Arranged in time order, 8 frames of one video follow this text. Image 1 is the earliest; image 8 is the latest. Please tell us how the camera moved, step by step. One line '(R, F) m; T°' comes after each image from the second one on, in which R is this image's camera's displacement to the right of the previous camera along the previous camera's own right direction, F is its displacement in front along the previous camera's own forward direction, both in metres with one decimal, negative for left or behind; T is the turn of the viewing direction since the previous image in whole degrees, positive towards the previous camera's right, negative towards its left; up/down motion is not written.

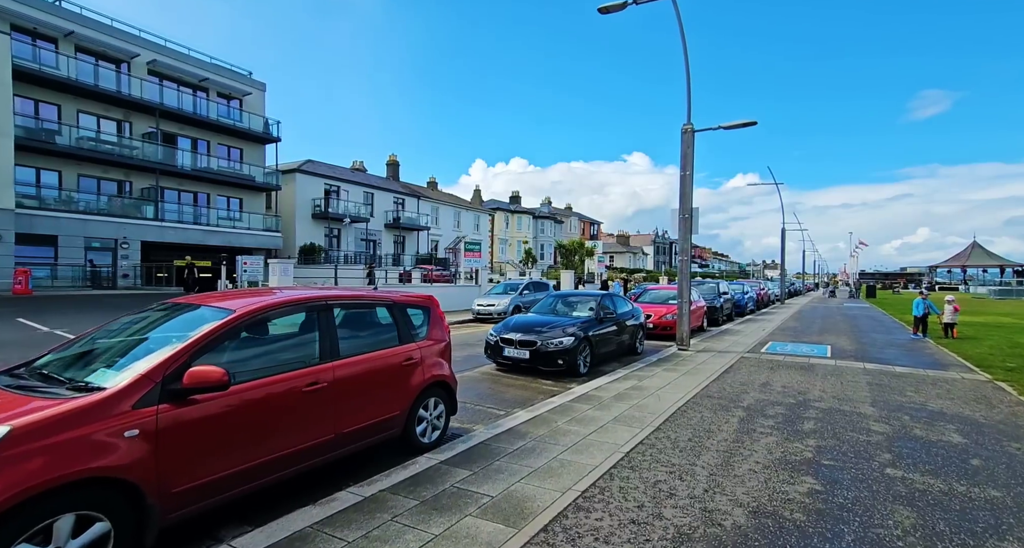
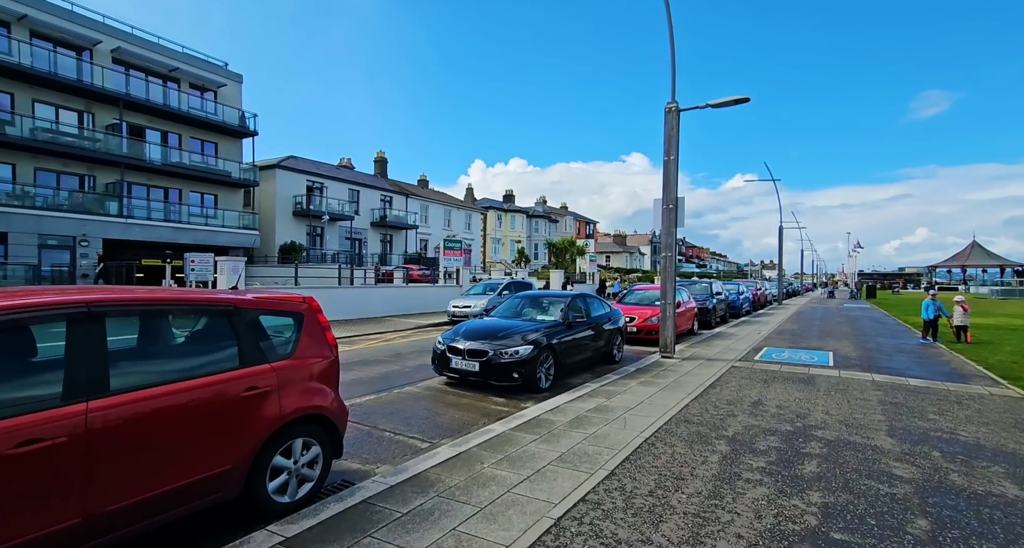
(+0.7, +1.3) m; 0°
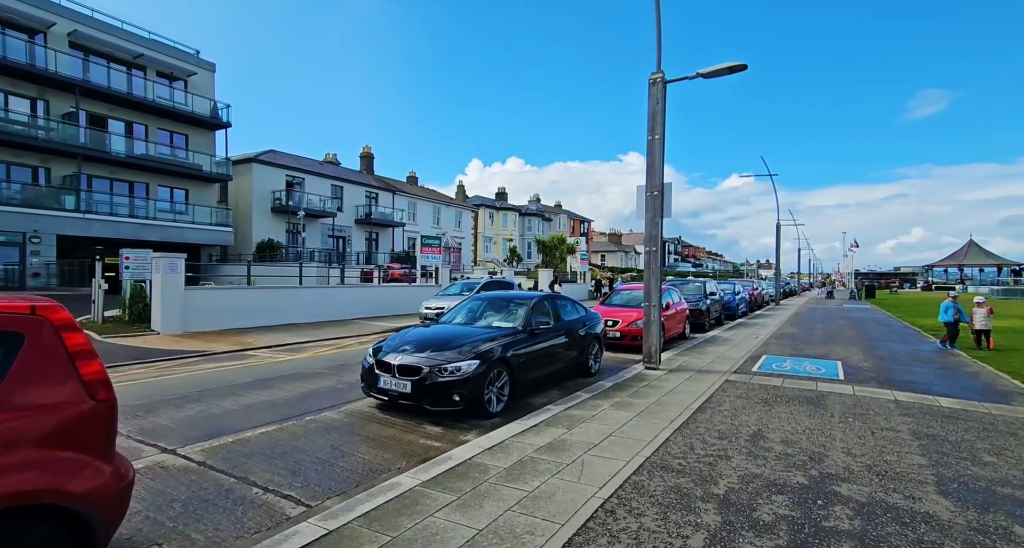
(+0.7, +1.5) m; 0°
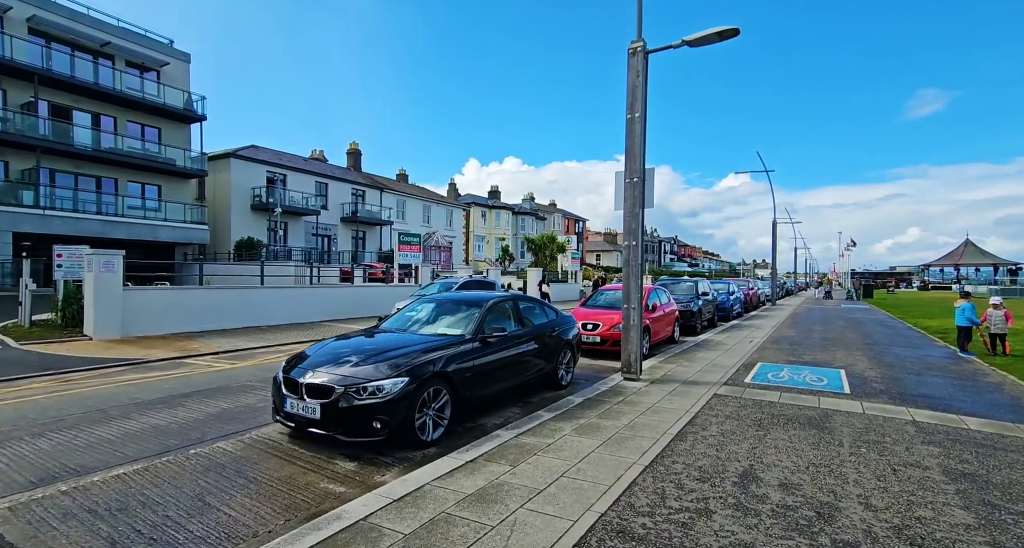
(+0.6, +1.1) m; 0°
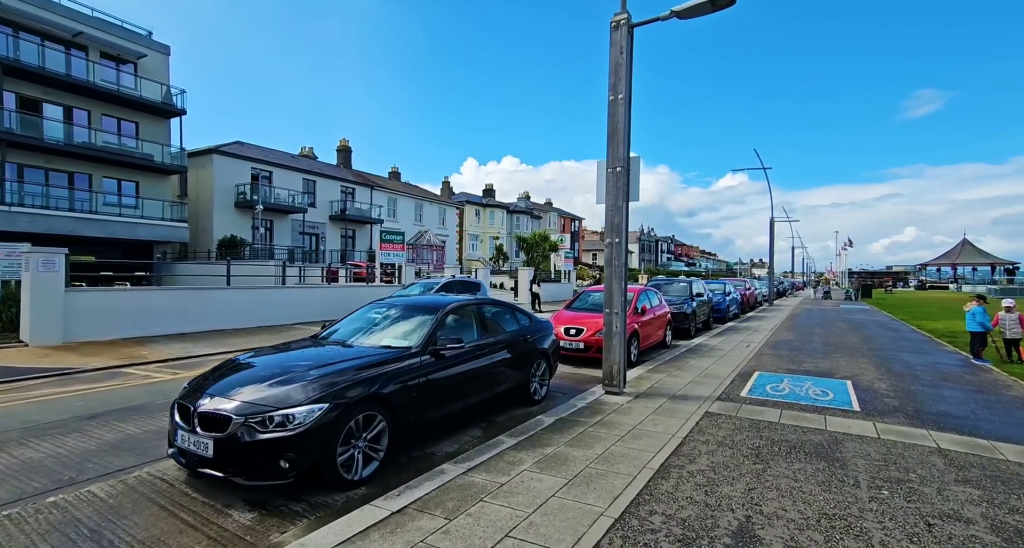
(+0.4, +0.9) m; 0°
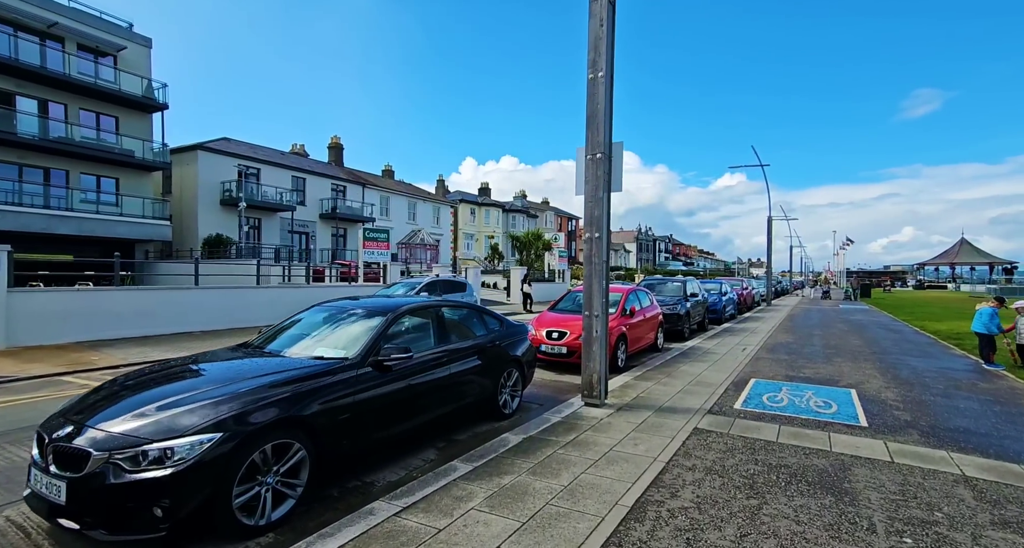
(+0.4, +0.7) m; 0°
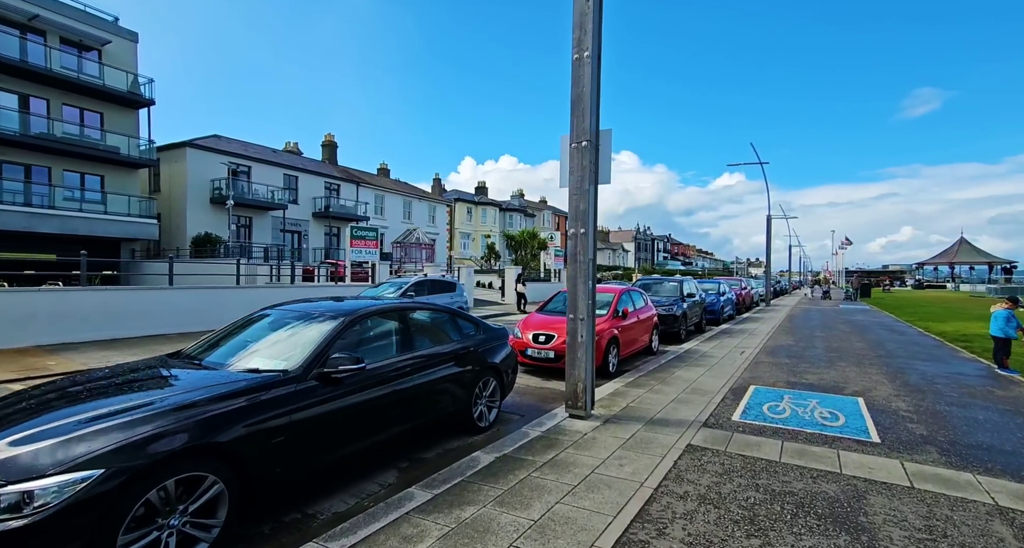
(+0.3, +0.6) m; 0°
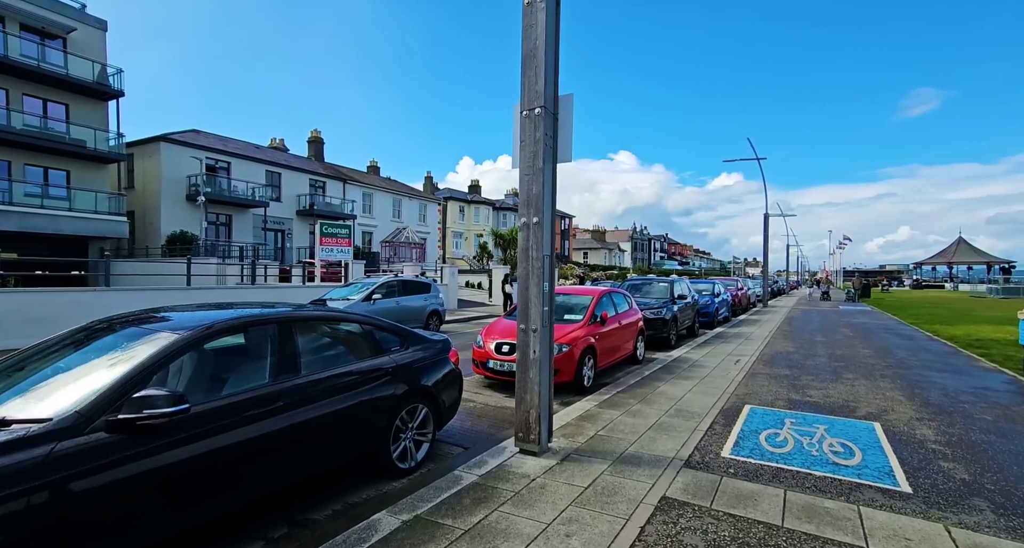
(+0.6, +1.2) m; 0°
